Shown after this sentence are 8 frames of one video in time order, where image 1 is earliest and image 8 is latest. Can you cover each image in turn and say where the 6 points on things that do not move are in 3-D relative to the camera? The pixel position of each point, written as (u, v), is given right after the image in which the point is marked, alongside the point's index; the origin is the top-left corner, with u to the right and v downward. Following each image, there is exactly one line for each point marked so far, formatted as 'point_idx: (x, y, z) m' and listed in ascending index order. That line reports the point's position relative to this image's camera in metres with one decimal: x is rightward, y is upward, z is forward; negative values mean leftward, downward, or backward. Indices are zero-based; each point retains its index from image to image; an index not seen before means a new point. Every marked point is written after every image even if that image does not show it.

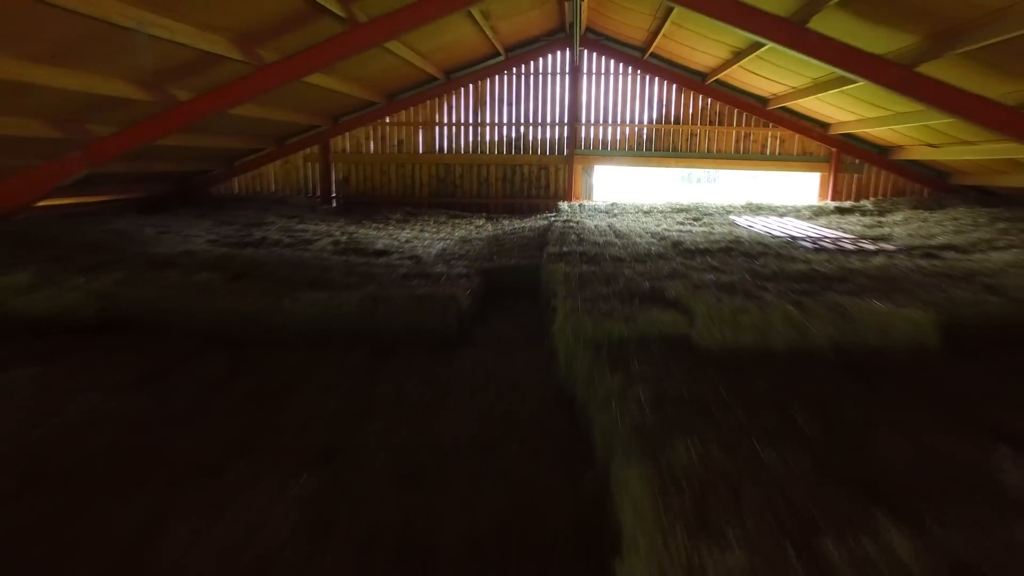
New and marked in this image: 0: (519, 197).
0: (+0.1, +0.9, +5.9) m
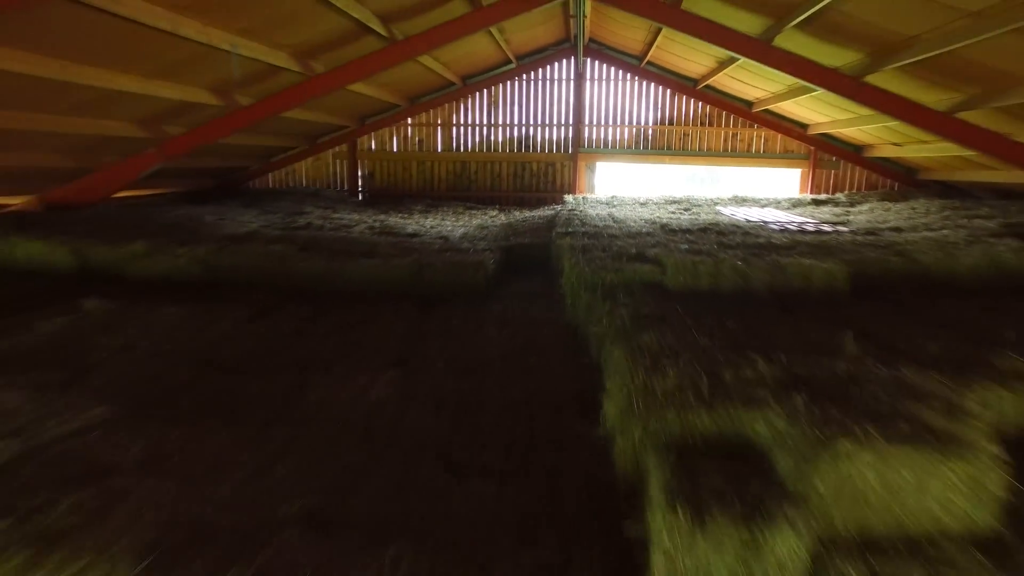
0: (+0.2, +1.0, +6.5) m
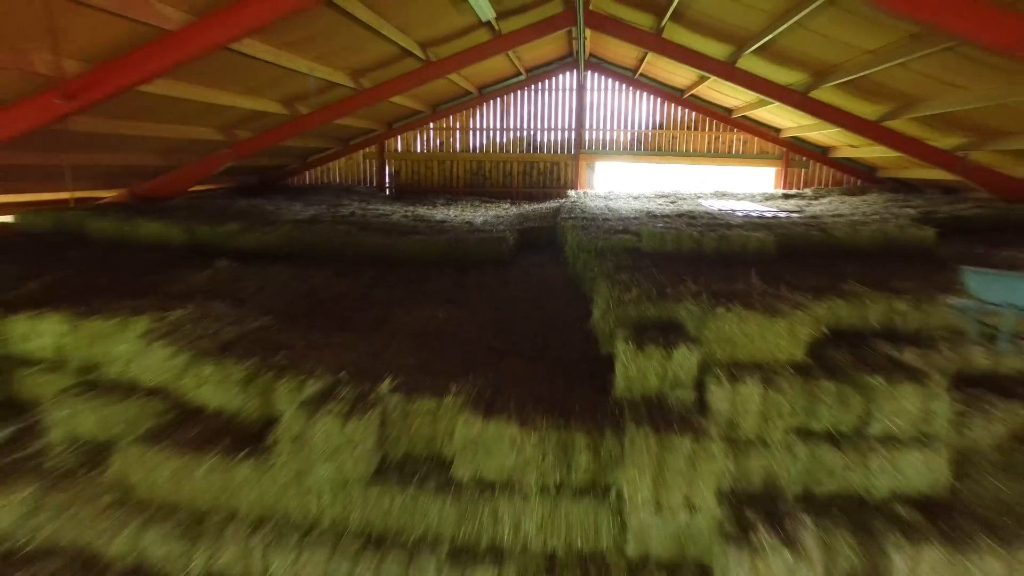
0: (+0.3, +1.2, +7.3) m
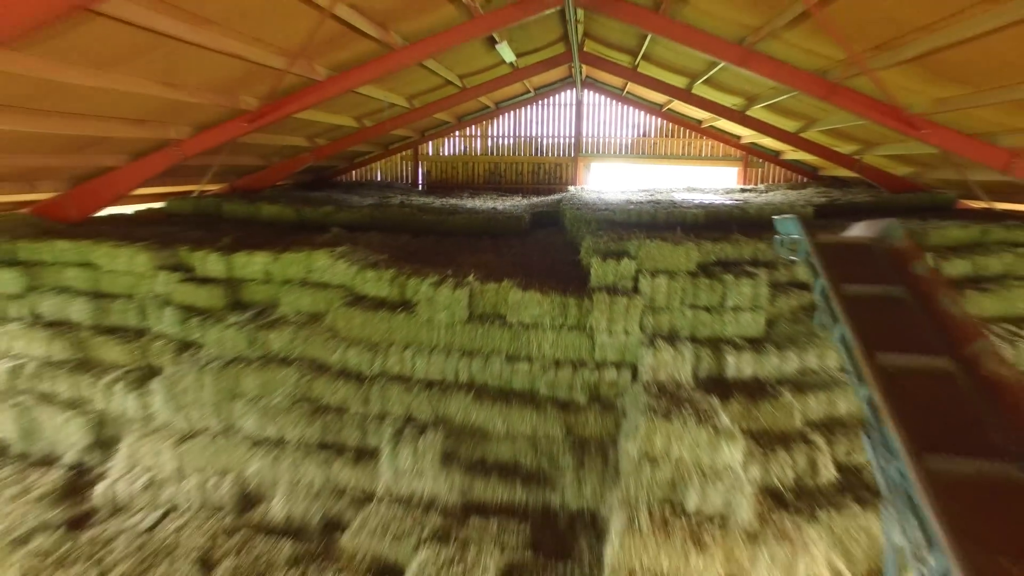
0: (+0.4, +1.5, +8.8) m
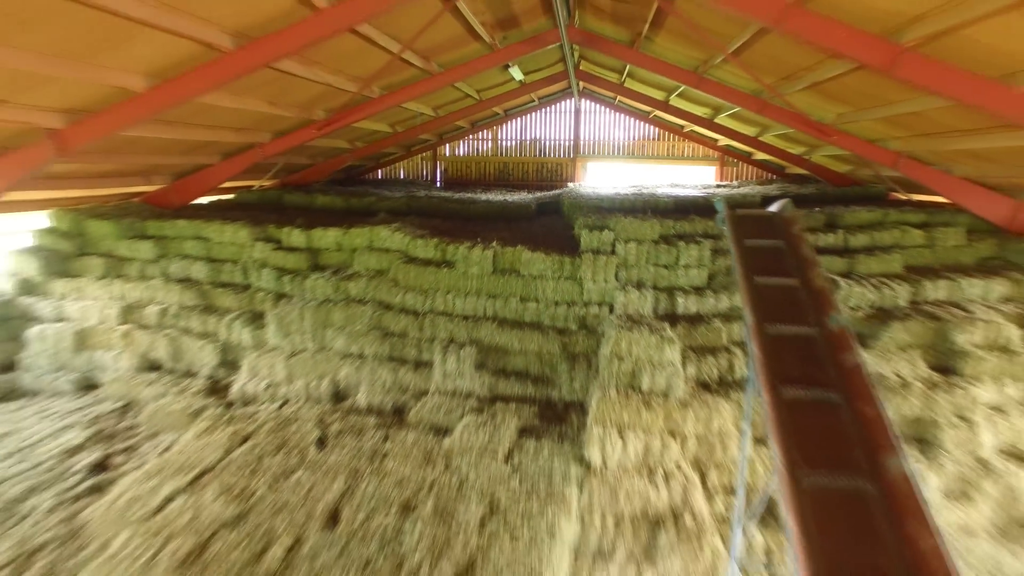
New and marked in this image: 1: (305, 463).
0: (+0.5, +1.8, +10.1) m
1: (-1.1, -0.9, +3.2) m
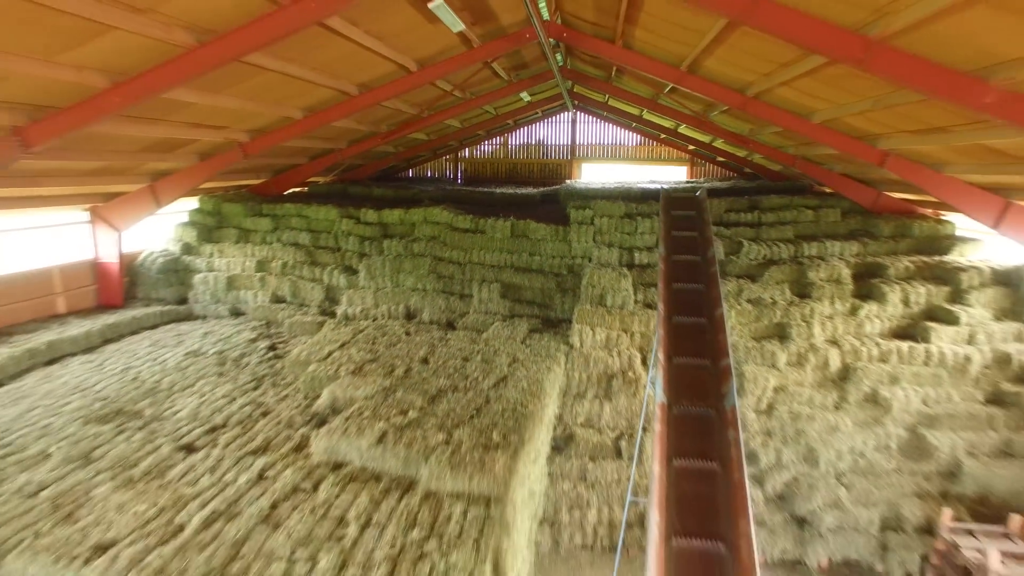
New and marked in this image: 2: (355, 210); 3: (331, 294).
0: (+0.7, +2.2, +12.2) m
1: (-1.0, -0.4, +5.3) m
2: (-1.8, +0.9, +7.0) m
3: (-1.9, -0.1, +6.6) m
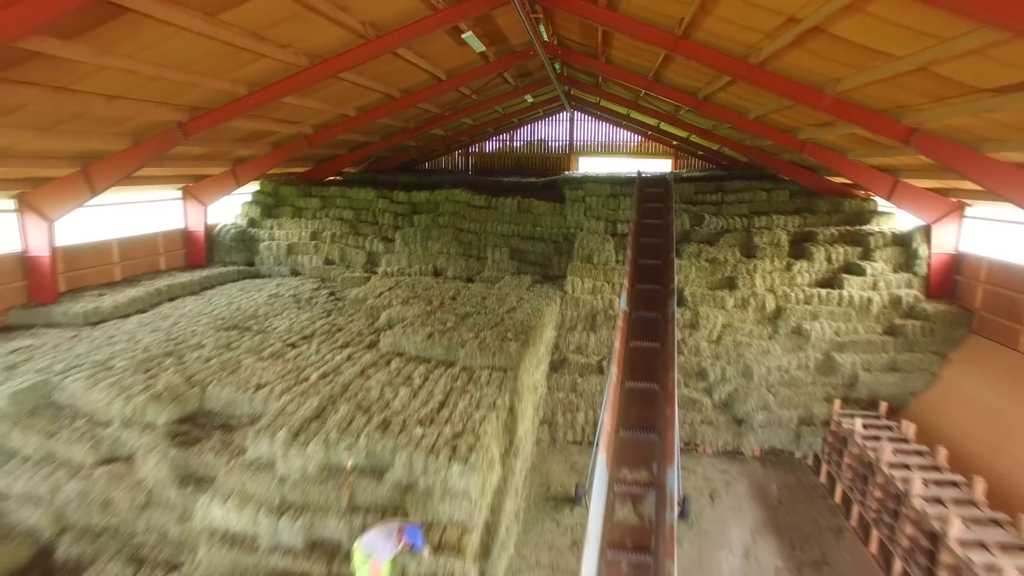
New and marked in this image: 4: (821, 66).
0: (+0.8, +2.6, +13.7) m
1: (-0.9, 0.0, +6.8) m
2: (-1.7, +1.3, +8.5) m
3: (-1.8, +0.4, +8.1) m
4: (+1.9, +1.4, +3.8) m
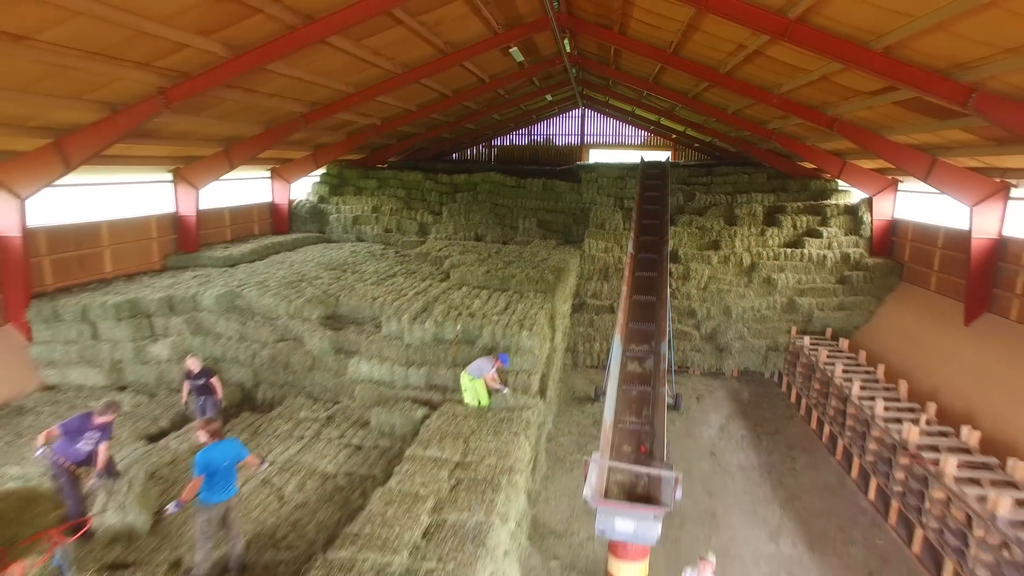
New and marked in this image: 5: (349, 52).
0: (+1.2, +3.2, +15.4) m
1: (-0.5, +0.6, +8.5) m
2: (-1.3, +1.9, +10.3) m
3: (-1.4, +1.0, +9.8) m
4: (+2.3, +1.9, +5.5) m
5: (-1.4, +2.0, +5.3) m
